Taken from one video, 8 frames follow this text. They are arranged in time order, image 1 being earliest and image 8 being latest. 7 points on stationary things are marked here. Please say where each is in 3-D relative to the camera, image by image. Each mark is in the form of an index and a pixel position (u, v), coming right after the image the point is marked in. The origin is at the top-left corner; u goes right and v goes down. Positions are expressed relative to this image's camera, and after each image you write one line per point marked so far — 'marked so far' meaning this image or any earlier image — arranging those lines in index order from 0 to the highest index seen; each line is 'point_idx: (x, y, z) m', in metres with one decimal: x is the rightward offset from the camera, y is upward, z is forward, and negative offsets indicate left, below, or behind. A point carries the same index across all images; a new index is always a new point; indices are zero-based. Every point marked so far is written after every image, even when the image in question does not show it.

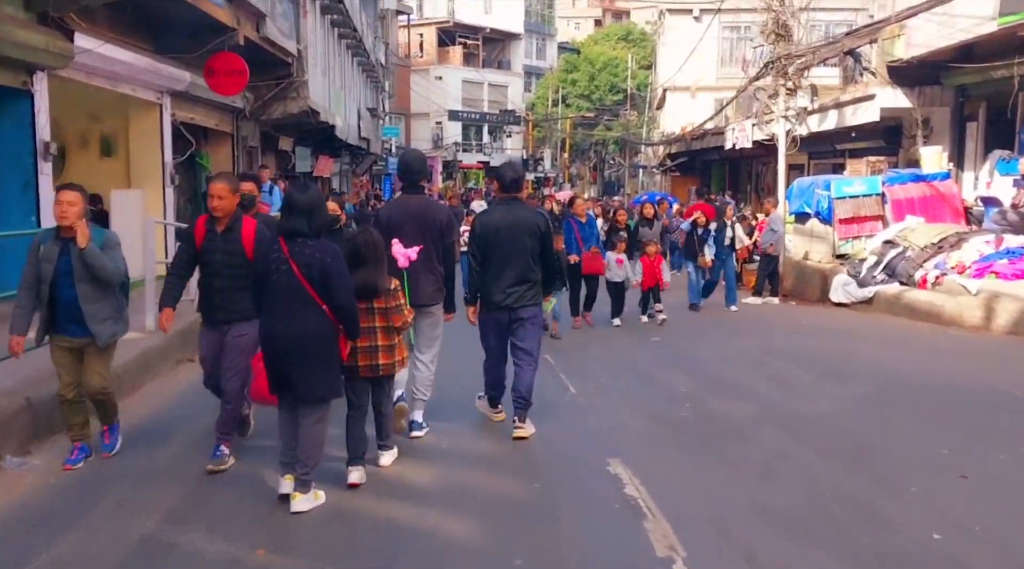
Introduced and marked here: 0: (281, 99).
0: (-4.9, +3.9, +19.0) m
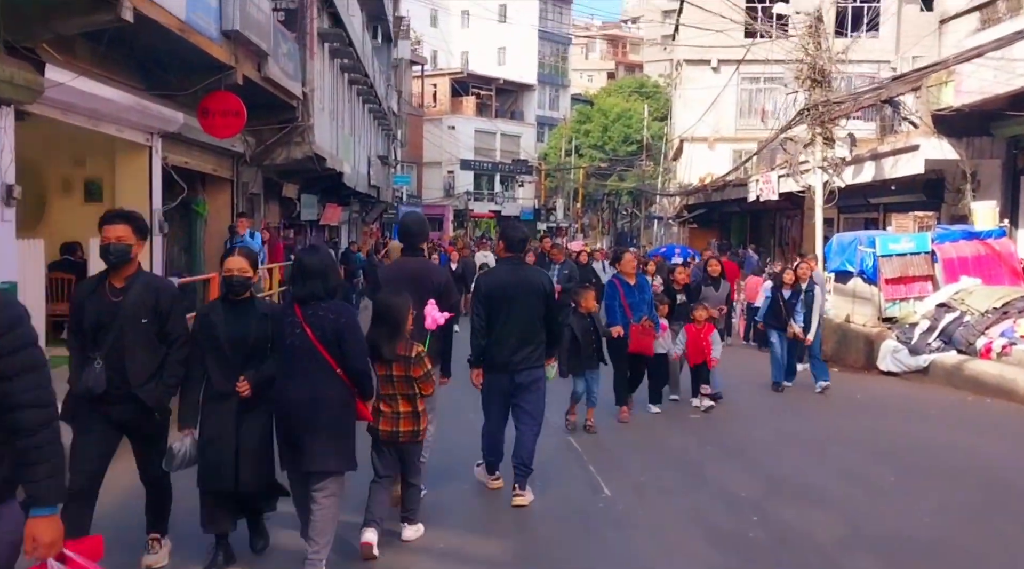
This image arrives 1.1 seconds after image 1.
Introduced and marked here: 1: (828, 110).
0: (-4.6, +2.8, +18.0) m
1: (+5.6, +3.1, +15.9) m
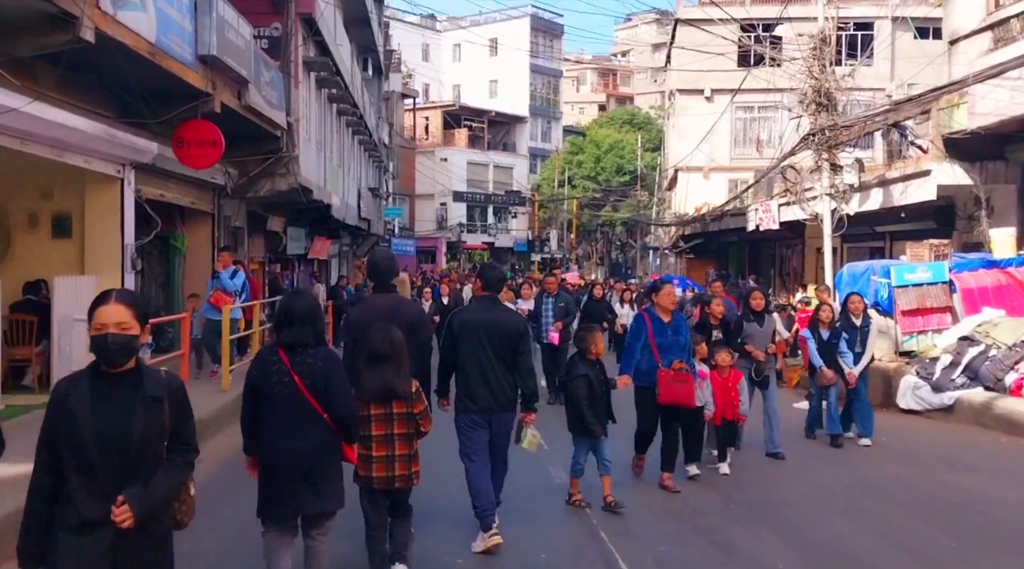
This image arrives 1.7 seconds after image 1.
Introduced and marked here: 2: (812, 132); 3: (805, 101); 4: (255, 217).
0: (-4.7, +2.1, +17.3) m
1: (+5.5, +2.5, +15.2) m
2: (+5.2, +2.6, +15.6) m
3: (+5.2, +3.2, +15.8) m
4: (-5.7, +1.5, +19.9) m
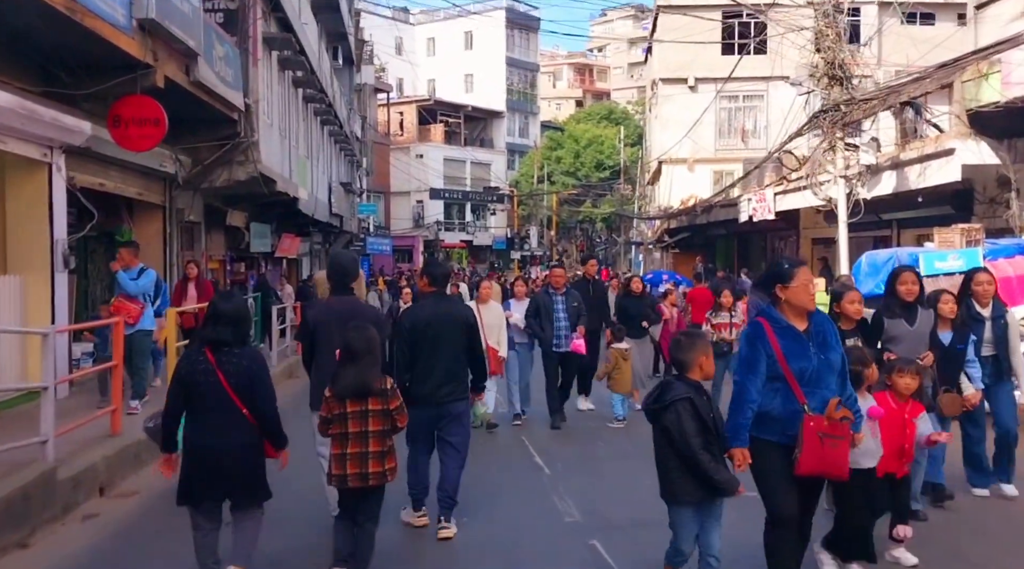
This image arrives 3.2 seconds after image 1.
0: (-5.0, +2.1, +15.7) m
1: (+5.2, +2.7, +13.9) m
2: (+4.9, +2.8, +14.2) m
3: (+4.9, +3.4, +14.5) m
4: (-6.0, +1.5, +18.2) m
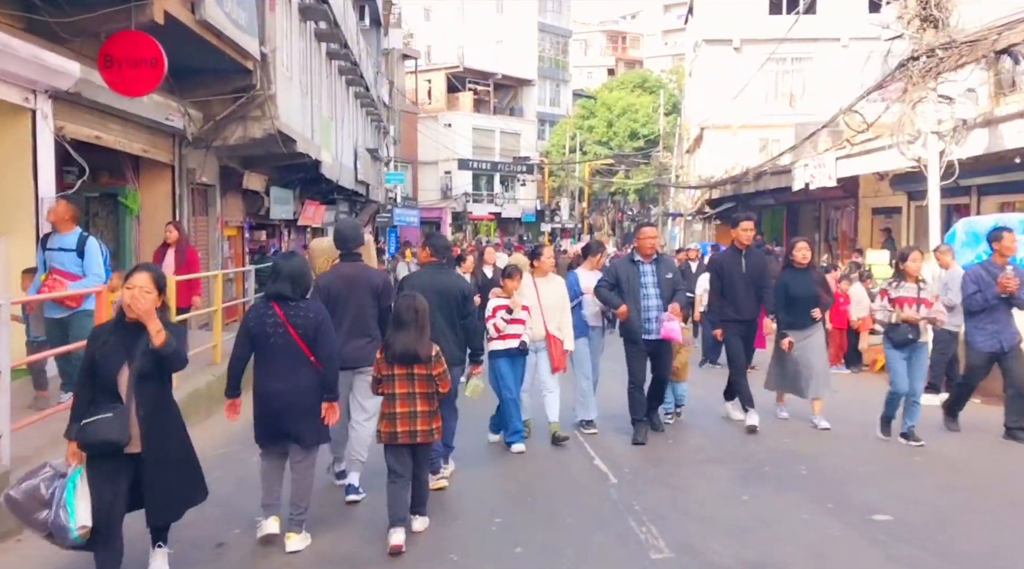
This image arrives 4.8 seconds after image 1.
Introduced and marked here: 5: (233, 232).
0: (-4.3, +2.6, +14.2) m
1: (+5.8, +3.1, +12.1) m
2: (+5.5, +3.2, +12.4) m
3: (+5.5, +3.8, +12.7) m
4: (-5.3, +2.1, +16.8) m
5: (-5.5, +1.0, +17.6) m
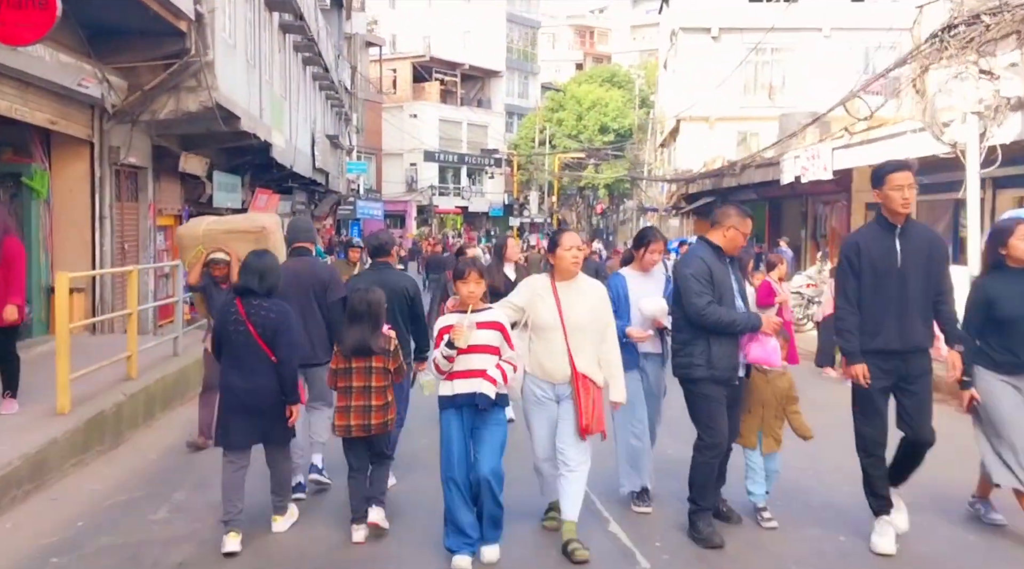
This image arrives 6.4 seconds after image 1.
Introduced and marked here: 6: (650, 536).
0: (-4.7, +2.7, +12.3) m
1: (+5.6, +3.0, +10.5) m
2: (+5.3, +3.1, +10.8) m
3: (+5.2, +3.7, +11.1) m
4: (-5.7, +2.2, +14.8) m
5: (-5.9, +1.1, +15.6) m
6: (+0.8, -1.4, +5.1) m
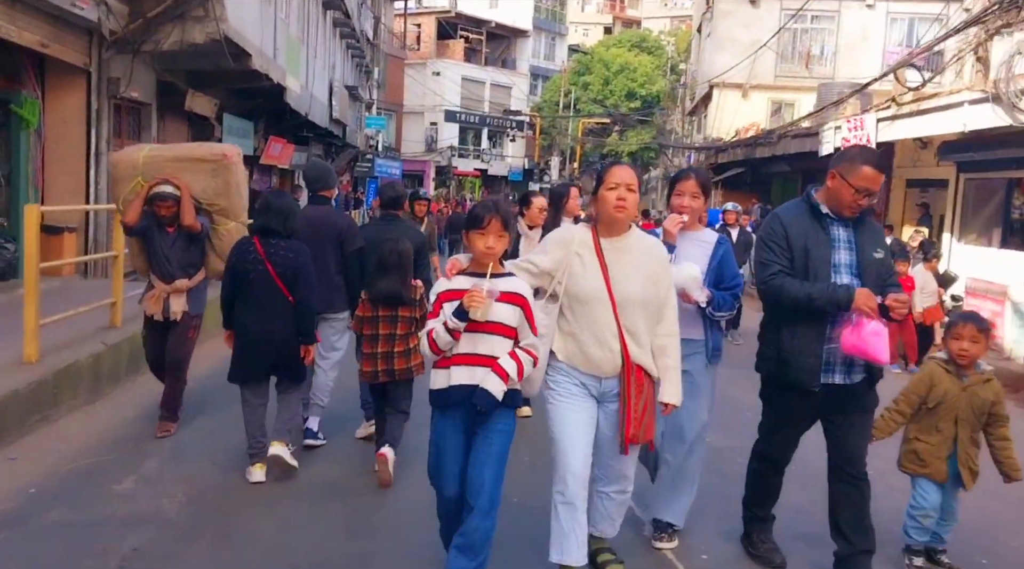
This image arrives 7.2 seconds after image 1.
0: (-4.2, +3.4, +11.3) m
1: (+5.9, +3.2, +9.4) m
2: (+5.7, +3.3, +9.8) m
3: (+5.7, +3.9, +10.0) m
4: (-5.3, +3.0, +13.9) m
5: (-5.5, +2.0, +14.7) m
6: (+0.9, -1.2, +4.3) m
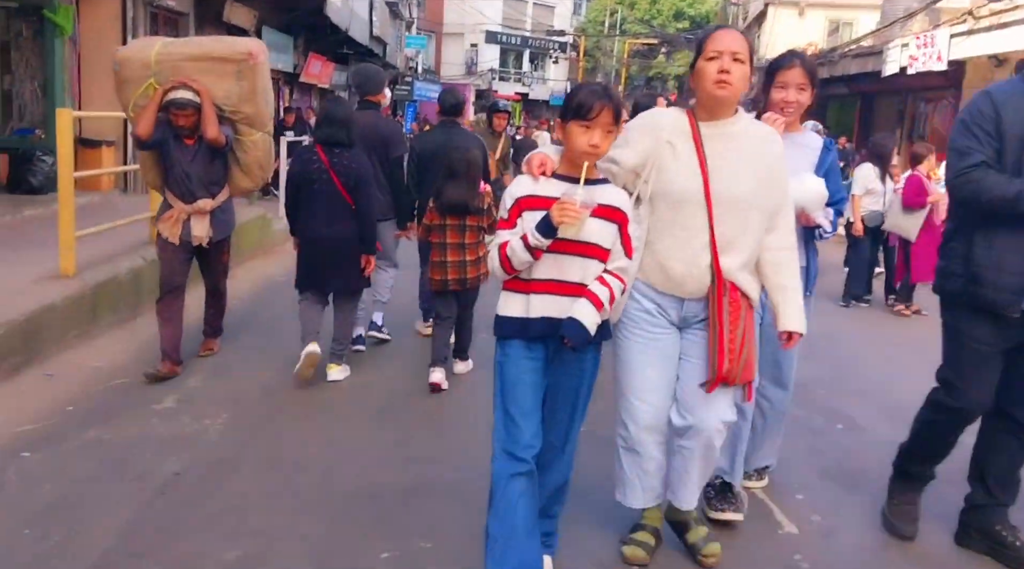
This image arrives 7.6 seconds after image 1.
0: (-3.6, +4.4, +10.7) m
1: (+6.5, +3.9, +8.4) m
2: (+6.3, +4.1, +8.8) m
3: (+6.3, +4.7, +8.9) m
4: (-4.5, +4.2, +13.4) m
5: (-4.8, +3.3, +14.3) m
6: (+1.2, -0.8, +3.9) m
